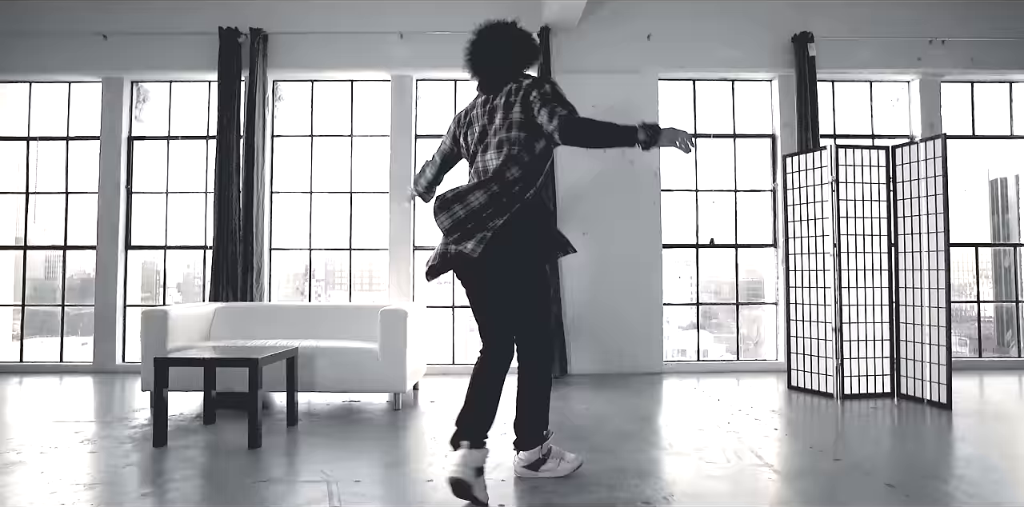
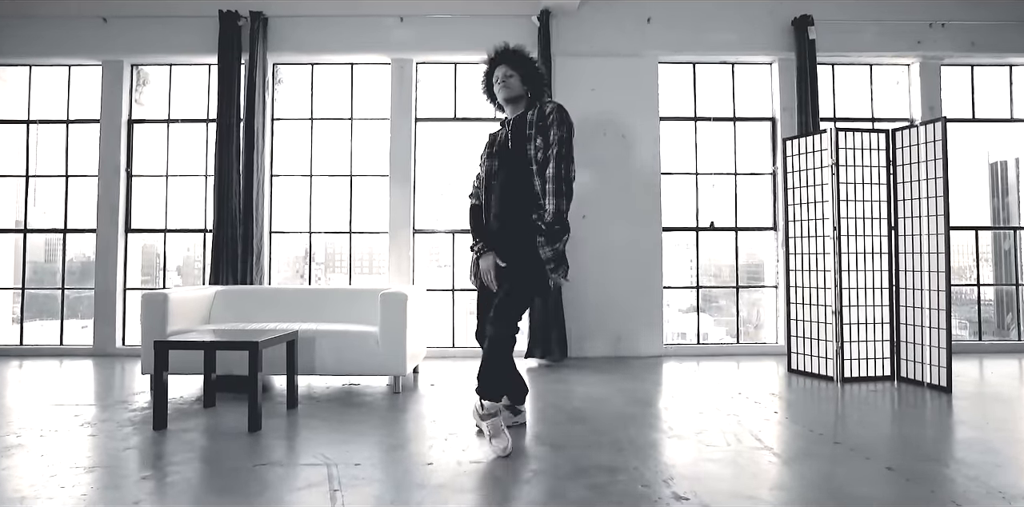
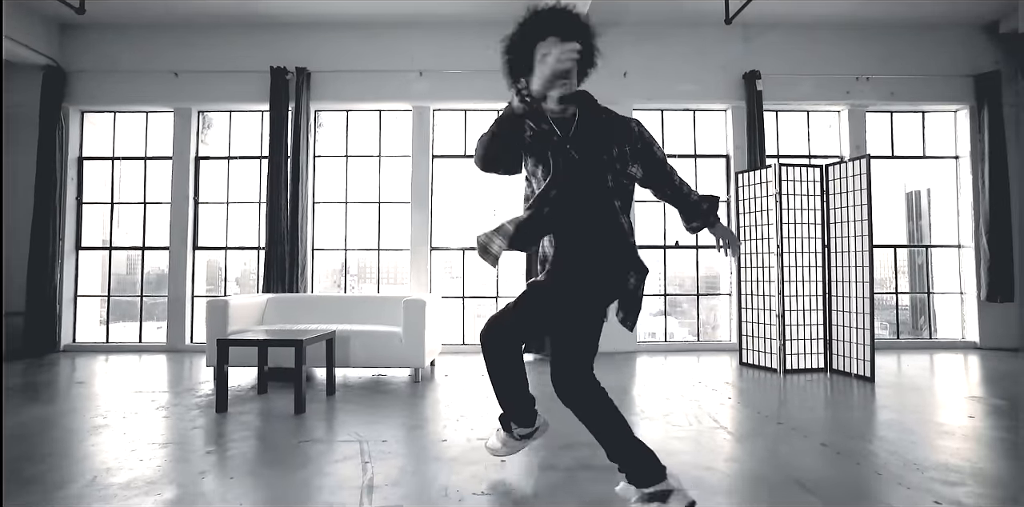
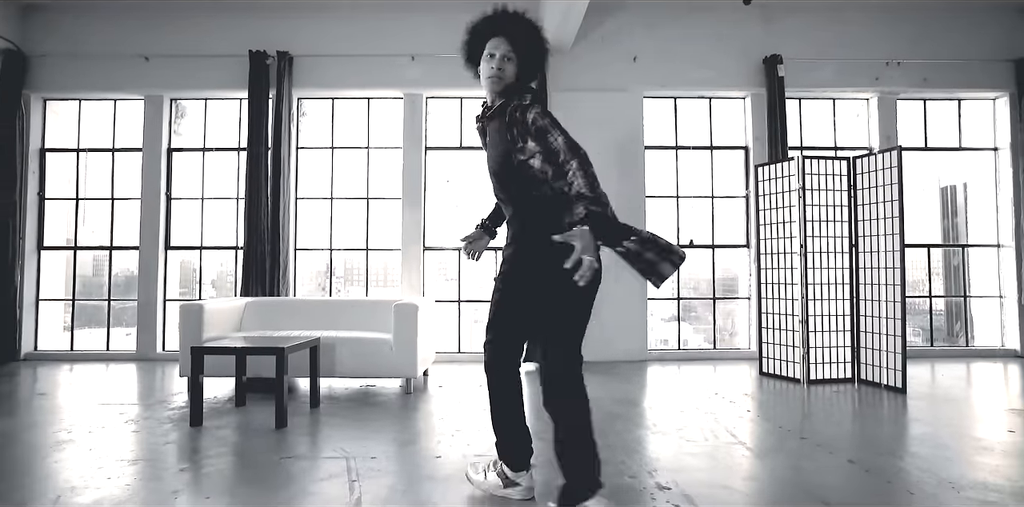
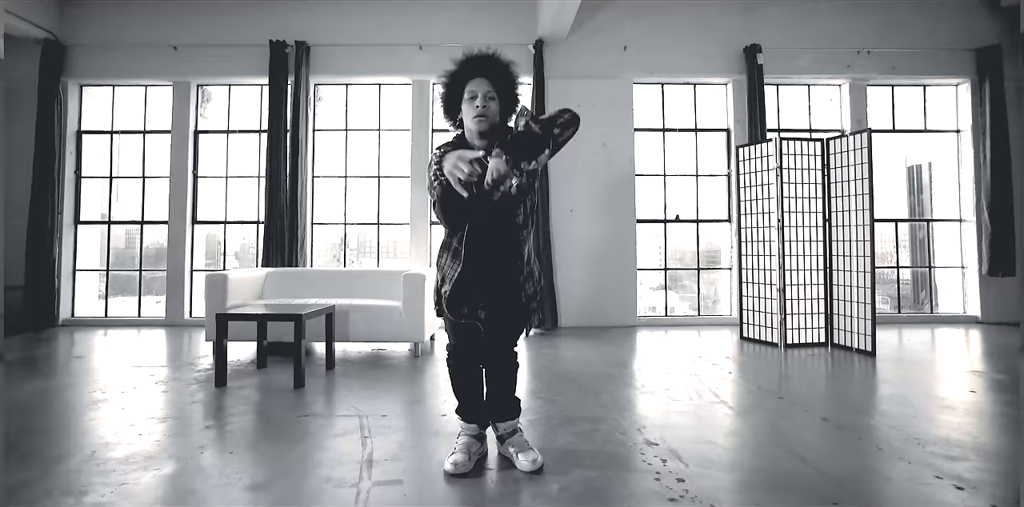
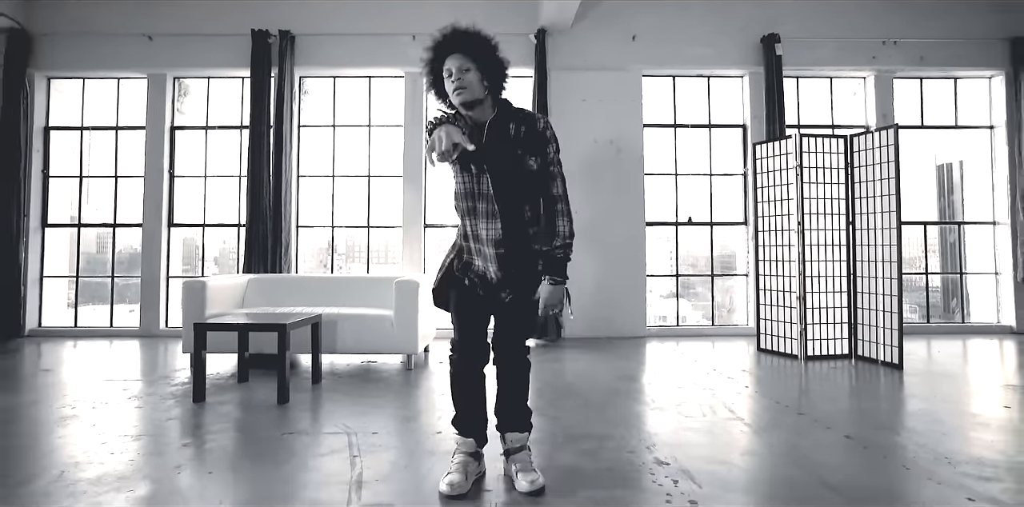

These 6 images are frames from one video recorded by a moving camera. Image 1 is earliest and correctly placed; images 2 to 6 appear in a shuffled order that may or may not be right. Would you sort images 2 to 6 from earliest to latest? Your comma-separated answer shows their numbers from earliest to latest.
4, 3, 2, 6, 5
